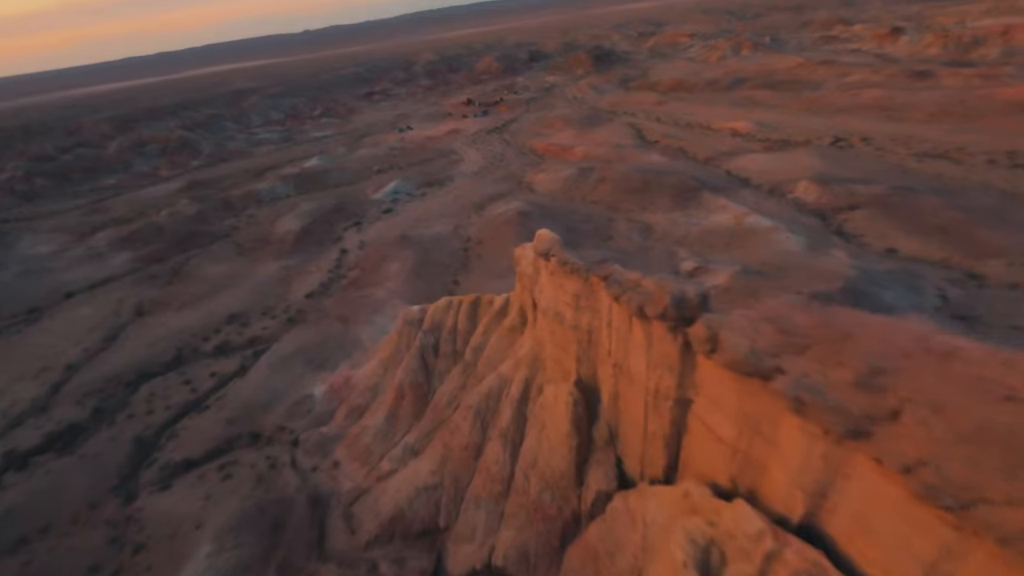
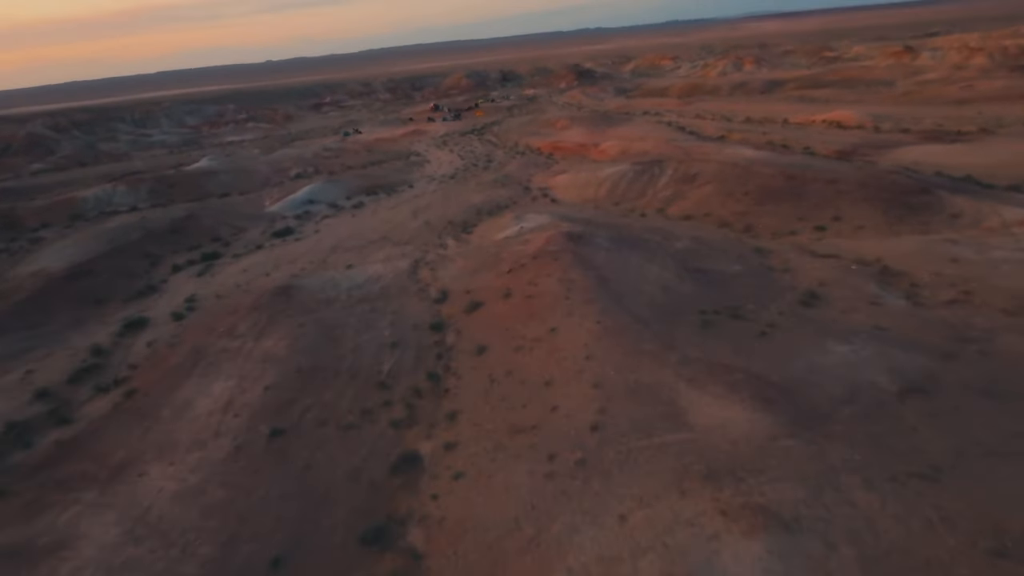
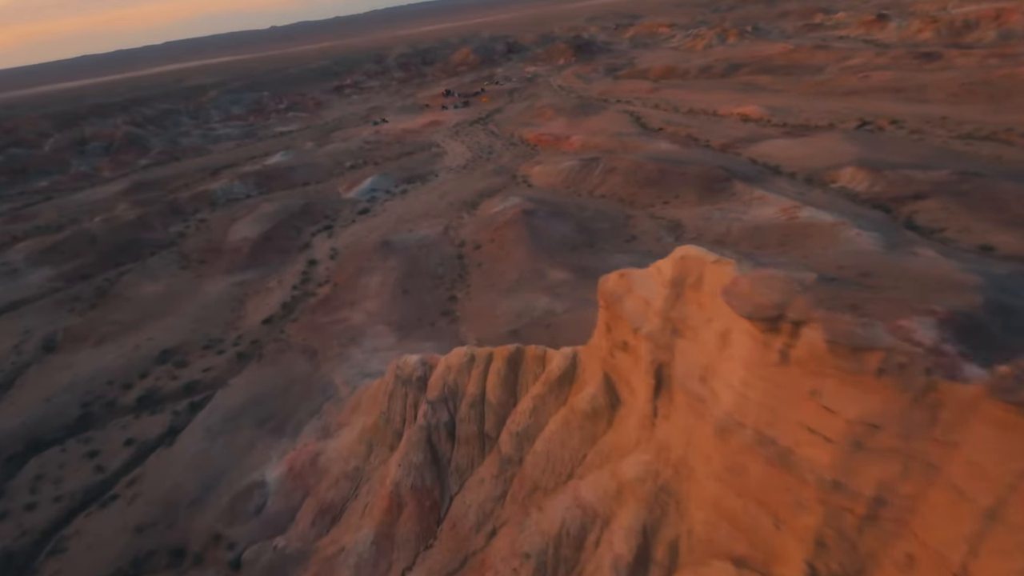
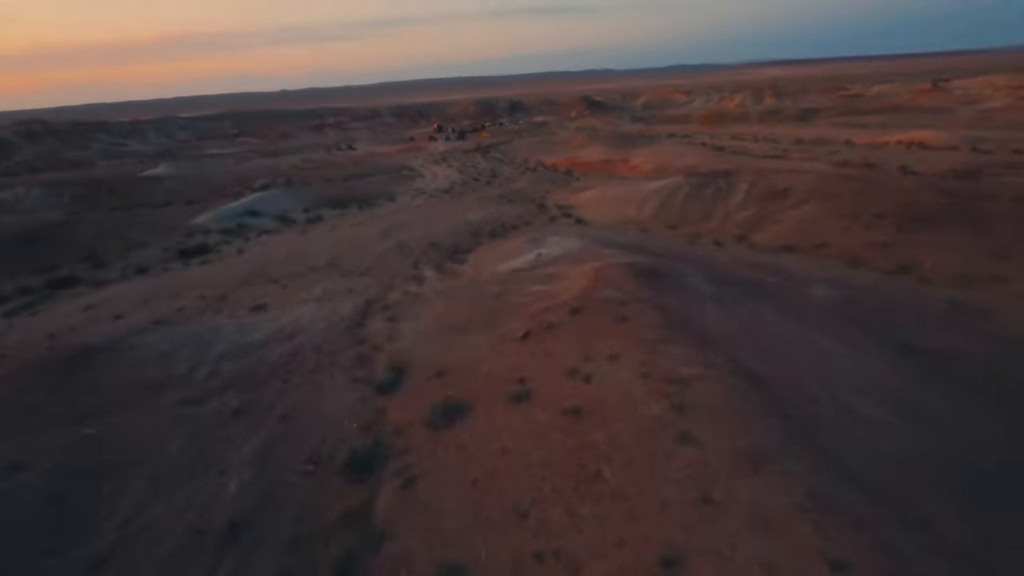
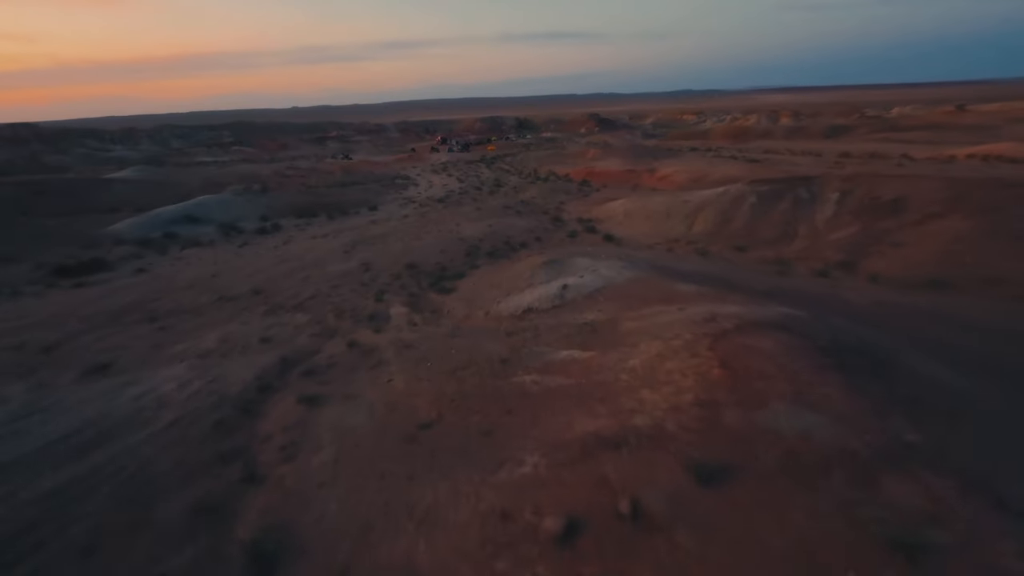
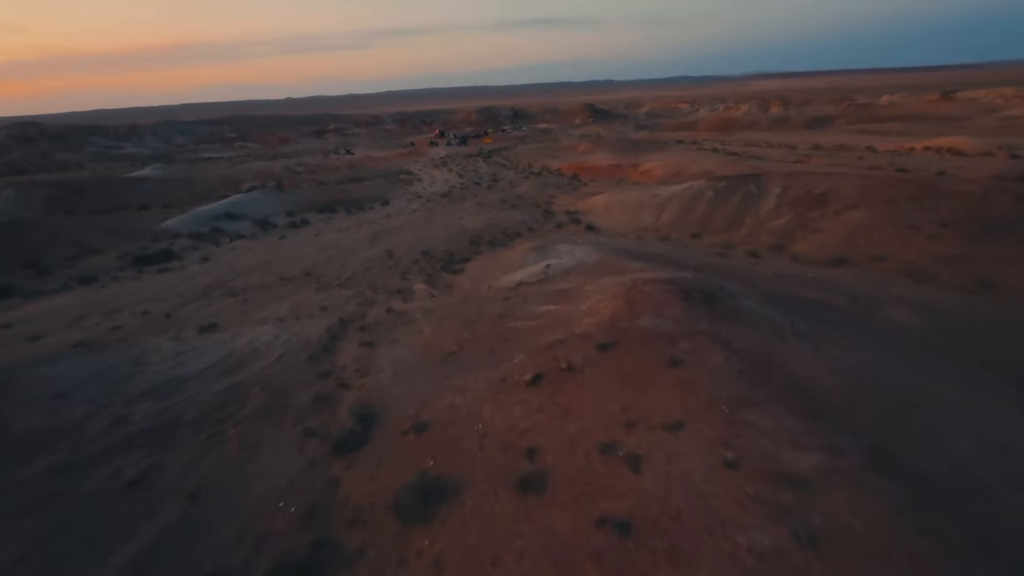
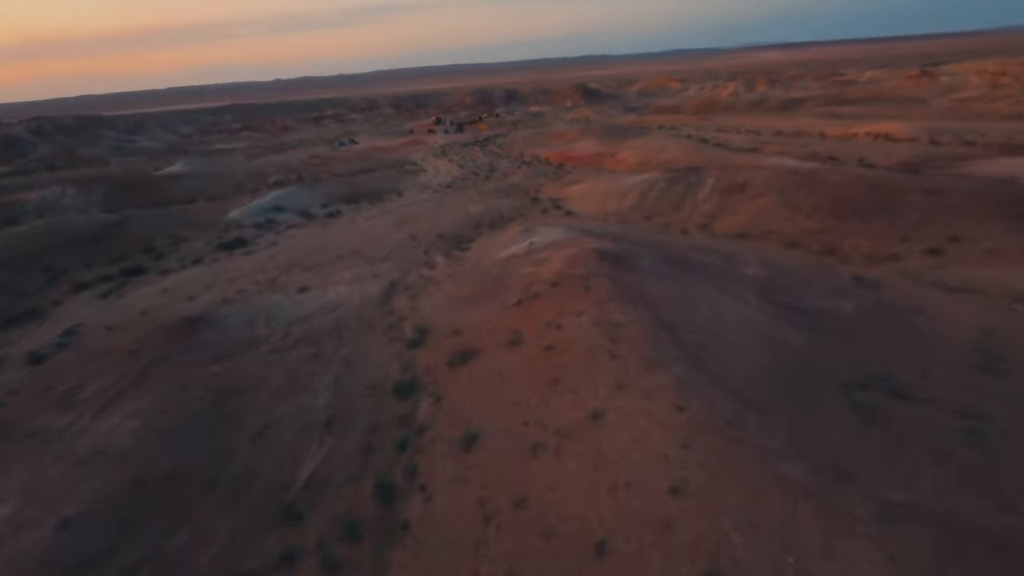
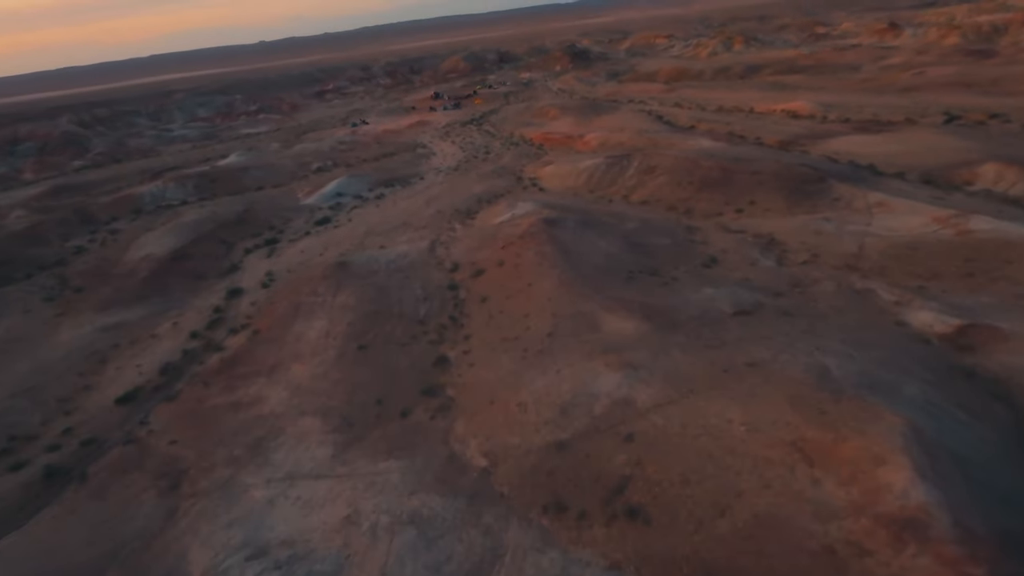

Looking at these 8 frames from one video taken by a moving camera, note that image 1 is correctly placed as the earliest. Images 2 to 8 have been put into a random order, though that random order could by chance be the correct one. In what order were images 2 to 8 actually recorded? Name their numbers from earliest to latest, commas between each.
3, 8, 2, 7, 4, 6, 5
